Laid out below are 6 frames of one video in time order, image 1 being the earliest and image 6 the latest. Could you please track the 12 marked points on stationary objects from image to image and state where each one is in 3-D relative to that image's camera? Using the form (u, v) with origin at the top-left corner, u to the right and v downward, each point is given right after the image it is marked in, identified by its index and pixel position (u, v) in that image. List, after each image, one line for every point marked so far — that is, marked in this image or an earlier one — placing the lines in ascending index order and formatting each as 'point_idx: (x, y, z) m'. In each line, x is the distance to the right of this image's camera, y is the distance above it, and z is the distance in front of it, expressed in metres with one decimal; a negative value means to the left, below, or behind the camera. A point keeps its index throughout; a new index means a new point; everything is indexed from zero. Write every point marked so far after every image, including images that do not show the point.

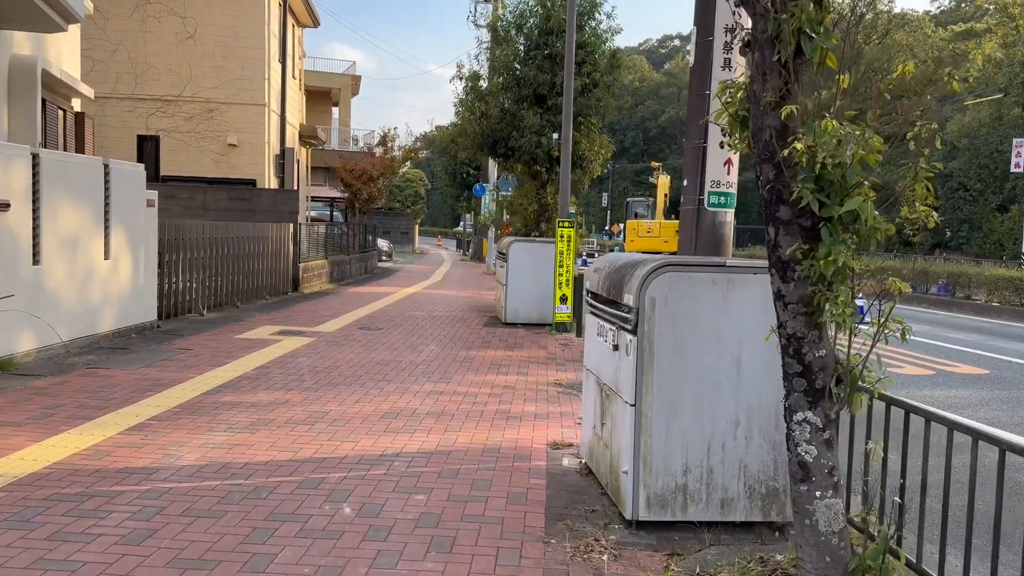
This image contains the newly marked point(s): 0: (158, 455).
0: (-2.1, -1.0, +5.0) m
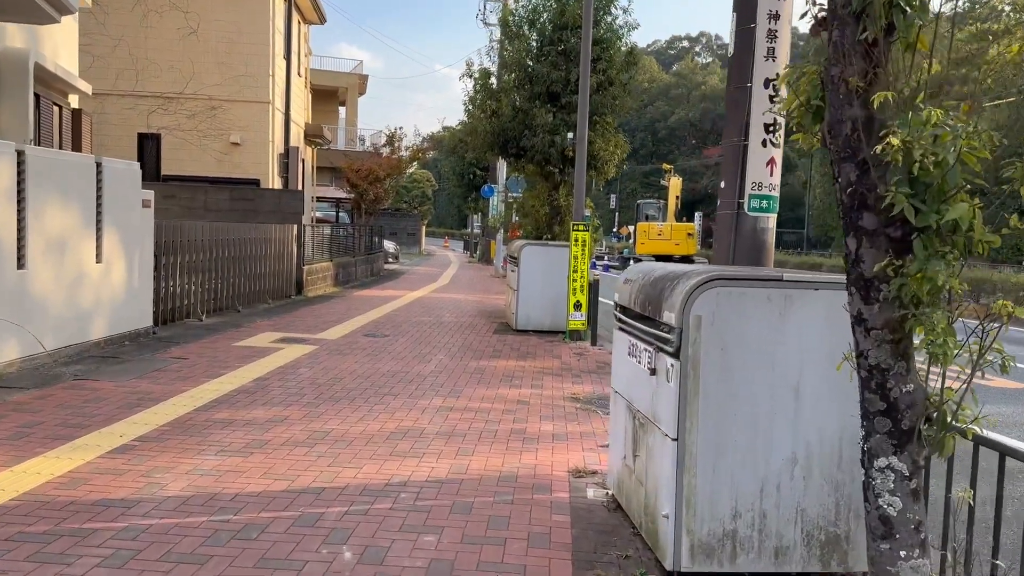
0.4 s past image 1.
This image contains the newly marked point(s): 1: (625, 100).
0: (-2.0, -1.0, +4.5) m
1: (+1.7, +2.8, +12.8) m
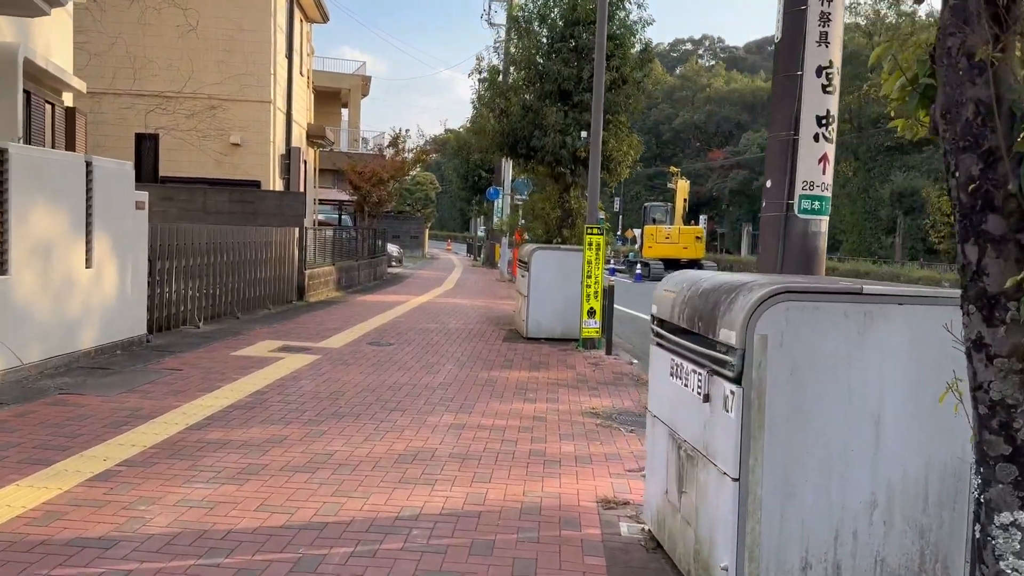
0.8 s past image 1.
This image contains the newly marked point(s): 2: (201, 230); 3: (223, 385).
0: (-1.9, -1.1, +4.0) m
1: (+1.9, +2.8, +12.3) m
2: (-4.3, +0.8, +11.5) m
3: (-2.5, -0.8, +7.2) m
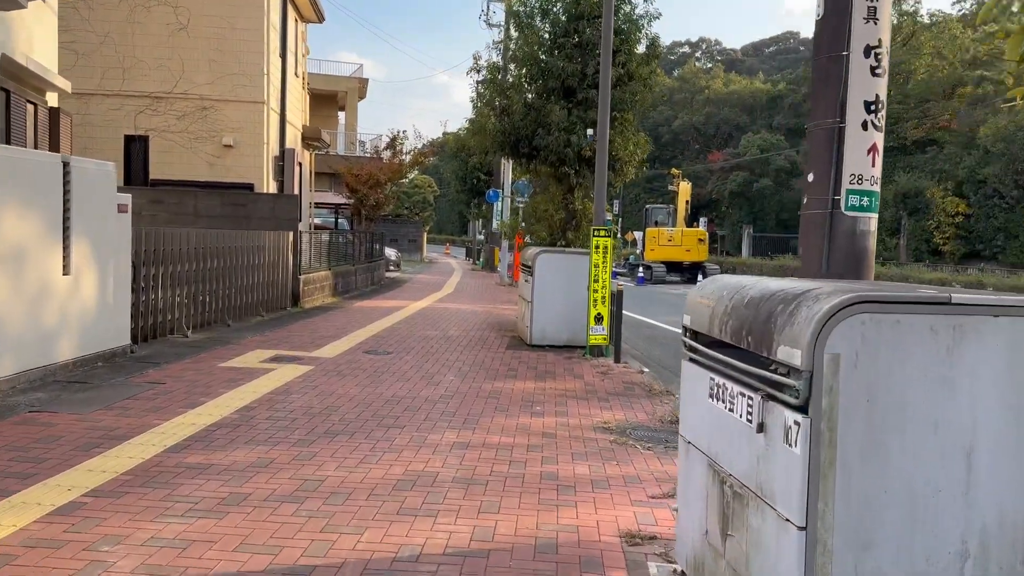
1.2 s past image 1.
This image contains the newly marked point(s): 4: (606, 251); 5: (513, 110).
0: (-1.8, -1.1, +3.5) m
1: (+1.9, +2.7, +11.9) m
2: (-4.2, +0.7, +11.0) m
3: (-2.4, -0.9, +6.7) m
4: (+1.1, +0.4, +9.9) m
5: (0.0, +2.5, +12.0) m
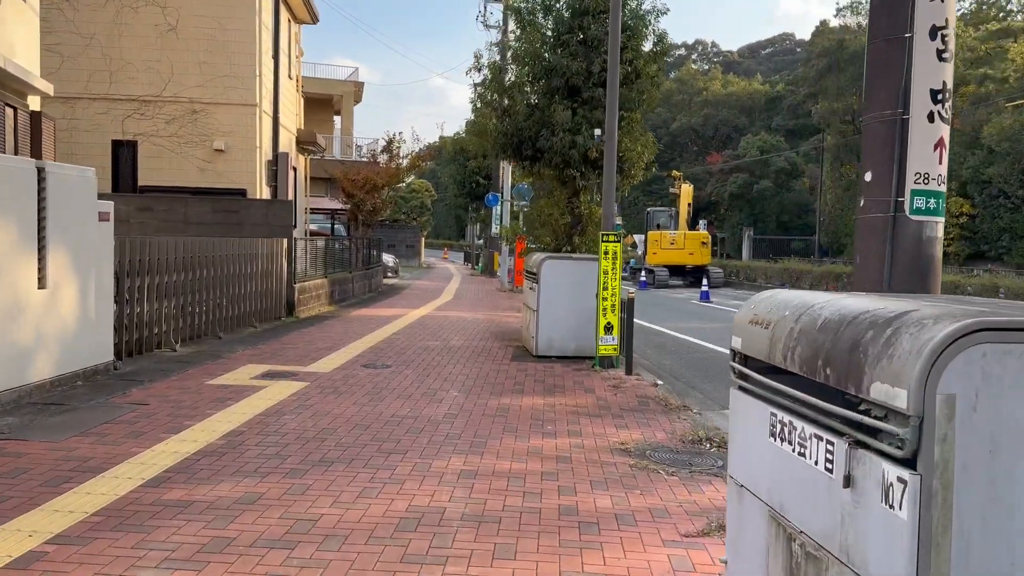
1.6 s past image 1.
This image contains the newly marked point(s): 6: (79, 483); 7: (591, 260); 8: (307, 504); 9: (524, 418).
0: (-1.7, -1.2, +3.0) m
1: (+1.9, +2.6, +11.4) m
2: (-4.2, +0.6, +10.5) m
3: (-2.4, -1.0, +6.2) m
4: (+1.2, +0.4, +9.4) m
5: (+0.1, +2.4, +11.5) m
6: (-2.4, -1.1, +4.7) m
7: (+0.9, +0.3, +10.1) m
8: (-1.1, -1.1, +4.4) m
9: (+0.1, -1.1, +7.0) m
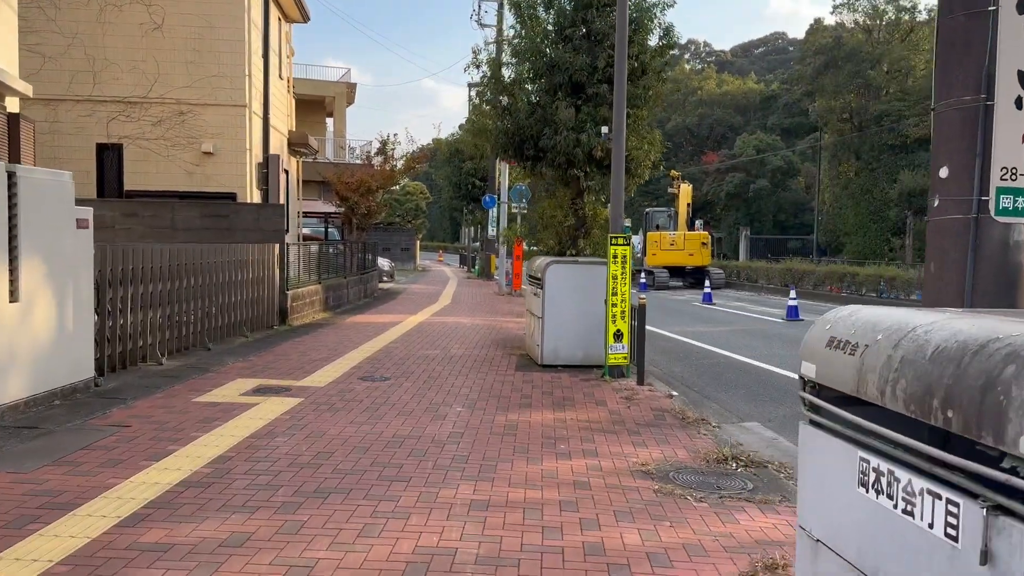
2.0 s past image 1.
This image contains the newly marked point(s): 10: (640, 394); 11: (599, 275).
0: (-1.6, -1.3, +2.5) m
1: (+1.9, +2.6, +10.9) m
2: (-4.1, +0.5, +10.0) m
3: (-2.3, -1.1, +5.7) m
4: (+1.2, +0.3, +8.9) m
5: (+0.1, +2.4, +11.0) m
6: (-2.4, -1.2, +4.2) m
7: (+1.0, +0.3, +9.6) m
8: (-1.0, -1.2, +4.0) m
9: (+0.2, -1.1, +6.5) m
10: (+1.2, -1.0, +8.2) m
11: (+1.0, +0.2, +9.6) m
